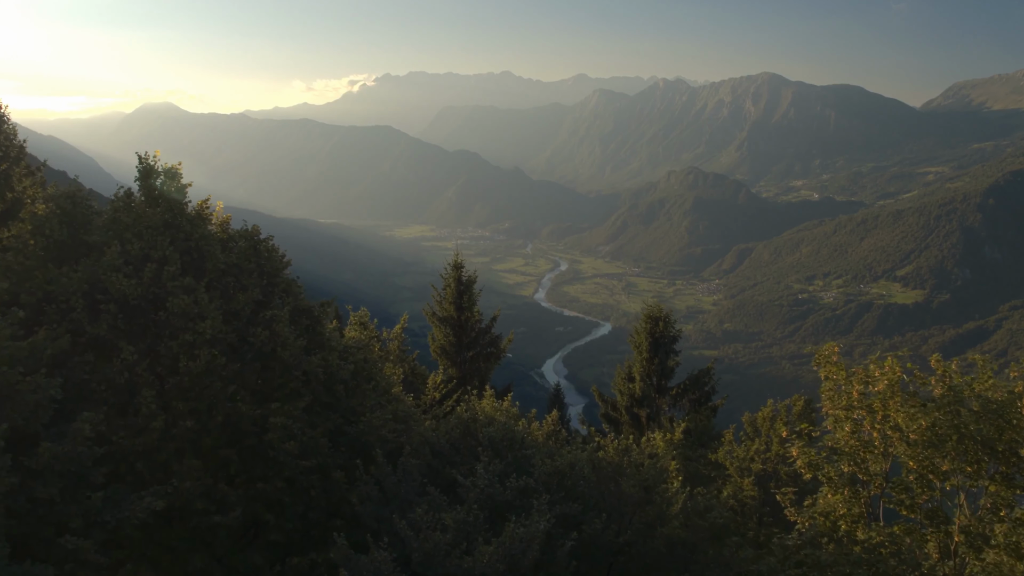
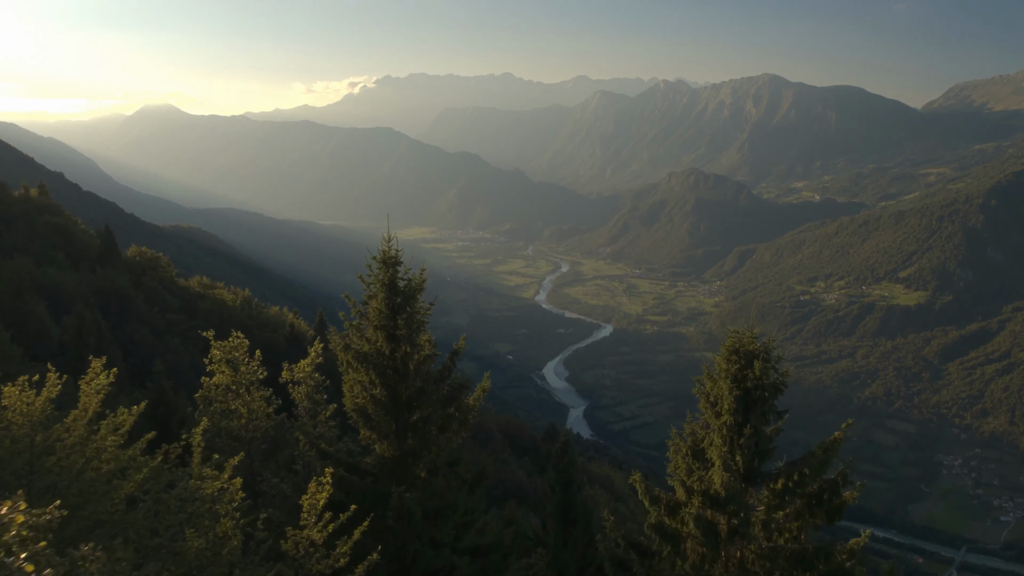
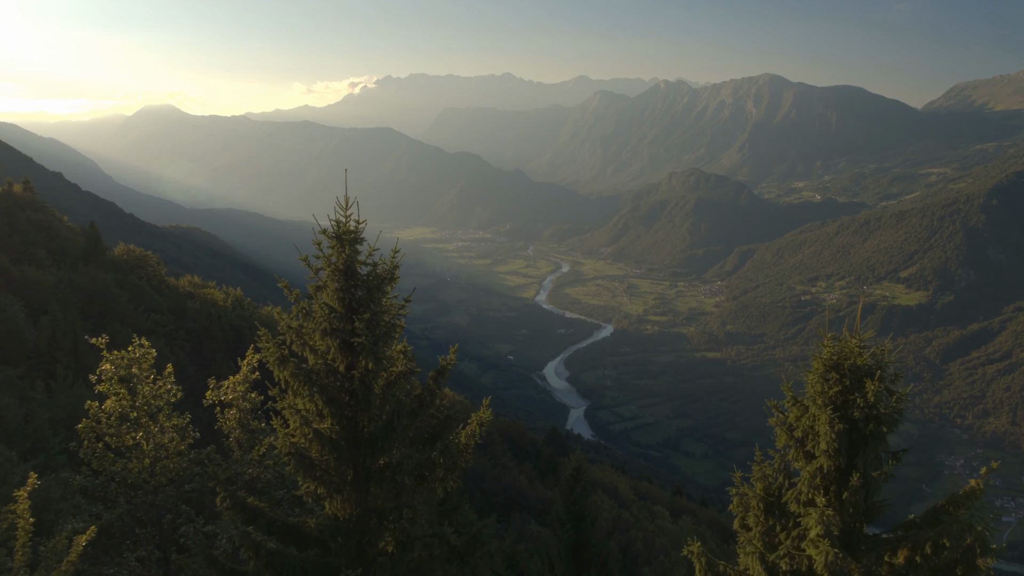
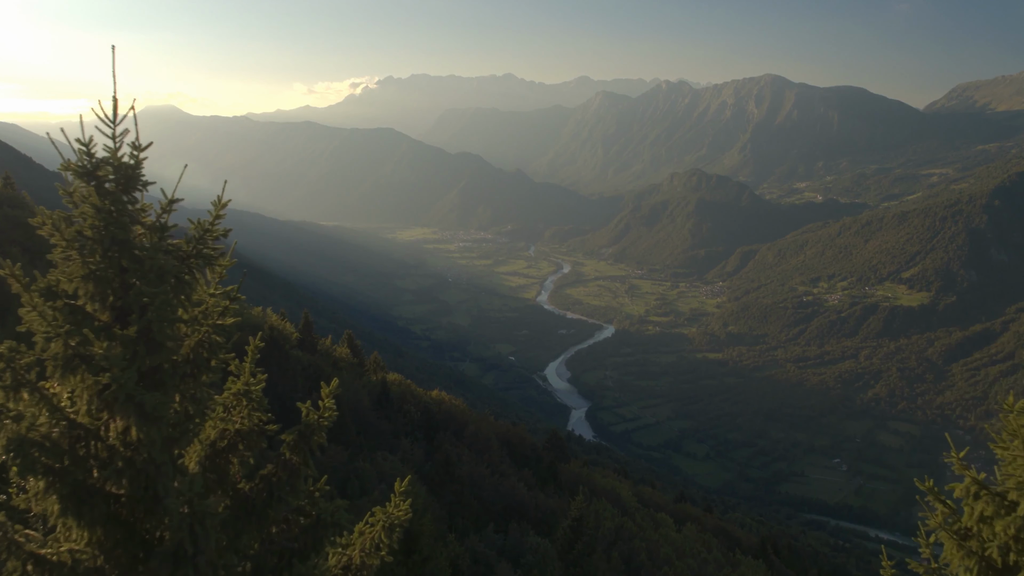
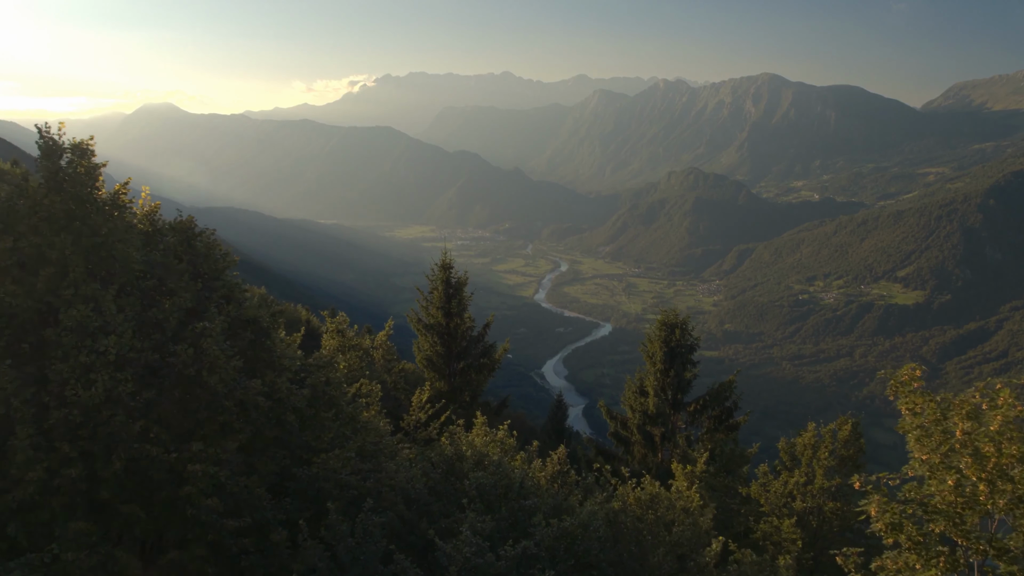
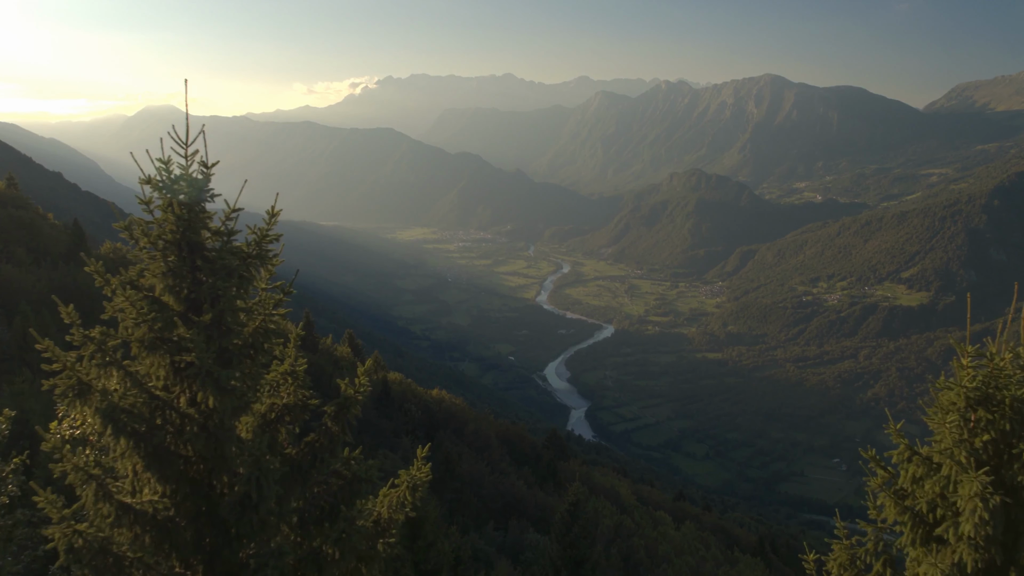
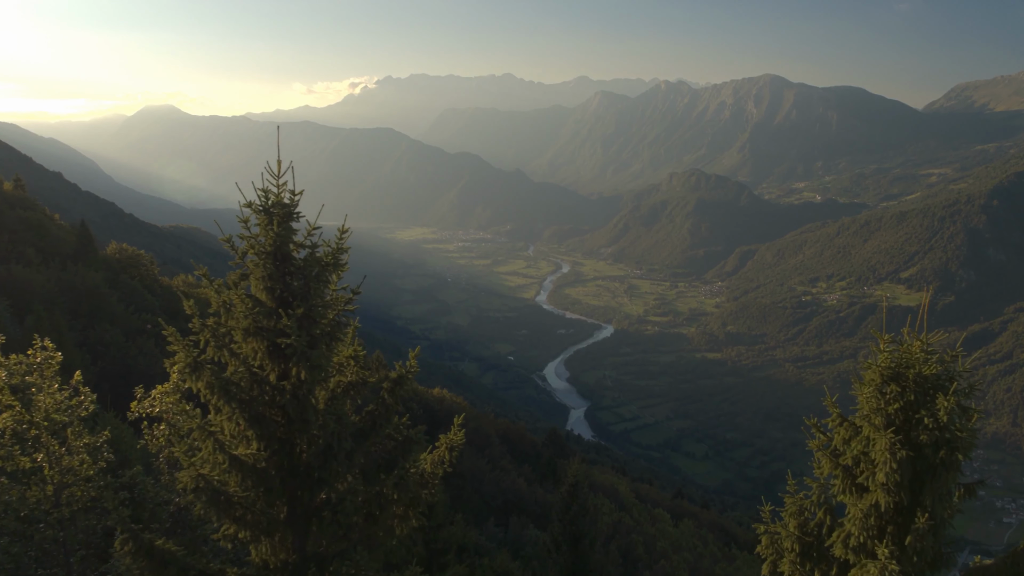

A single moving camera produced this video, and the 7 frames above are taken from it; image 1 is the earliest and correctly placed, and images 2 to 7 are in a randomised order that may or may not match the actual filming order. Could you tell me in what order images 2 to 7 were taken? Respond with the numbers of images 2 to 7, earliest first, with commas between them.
5, 2, 3, 7, 6, 4
